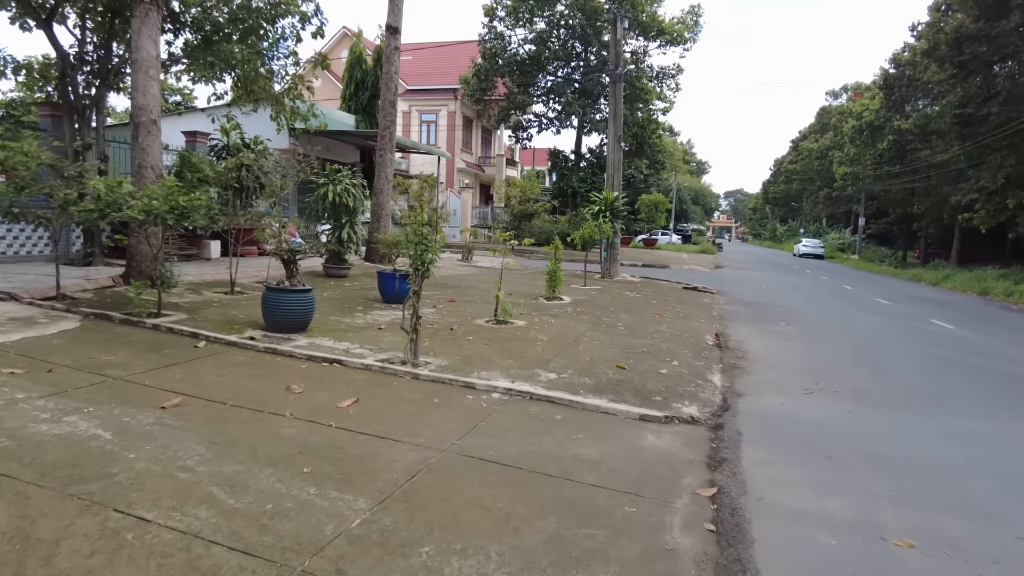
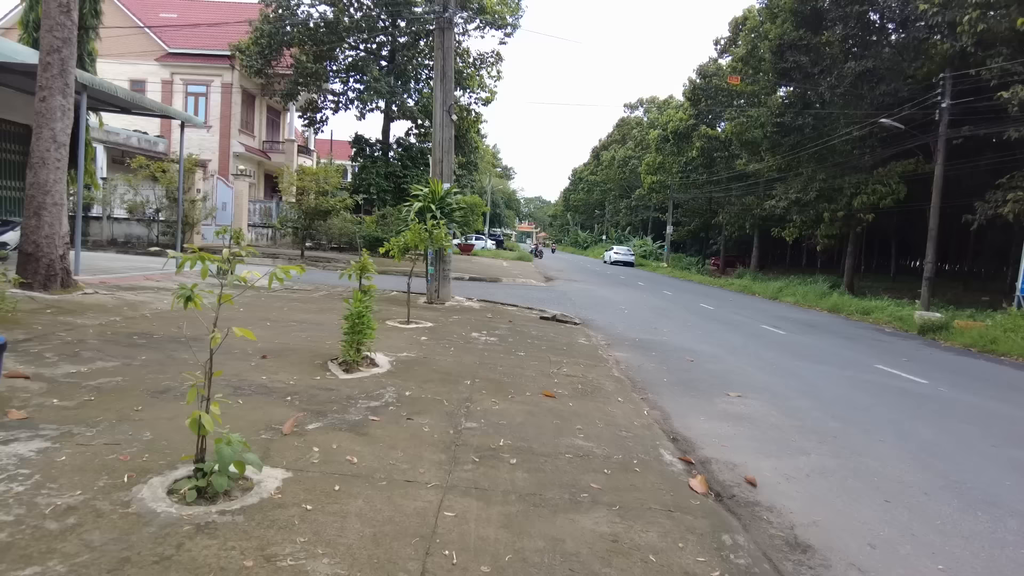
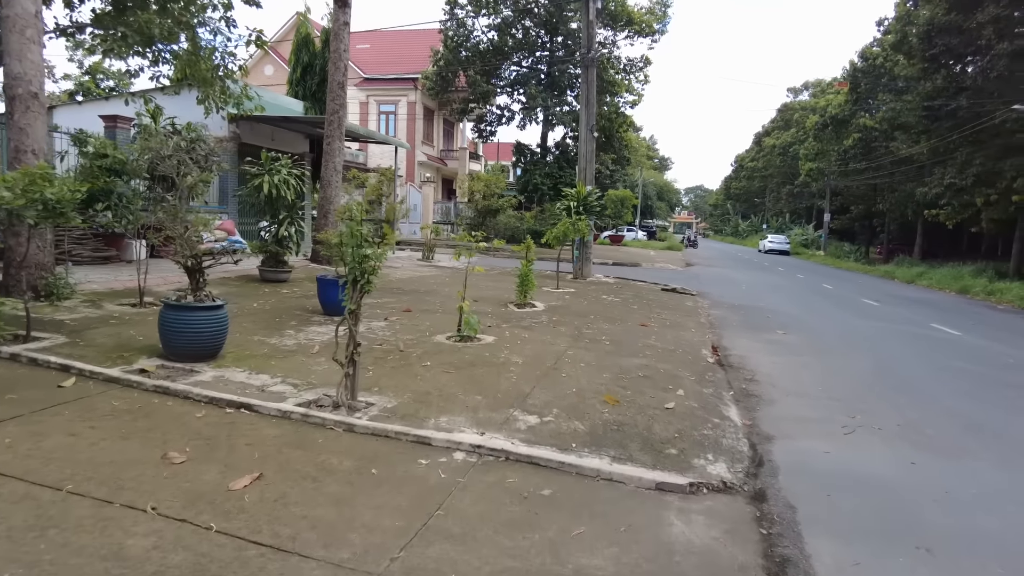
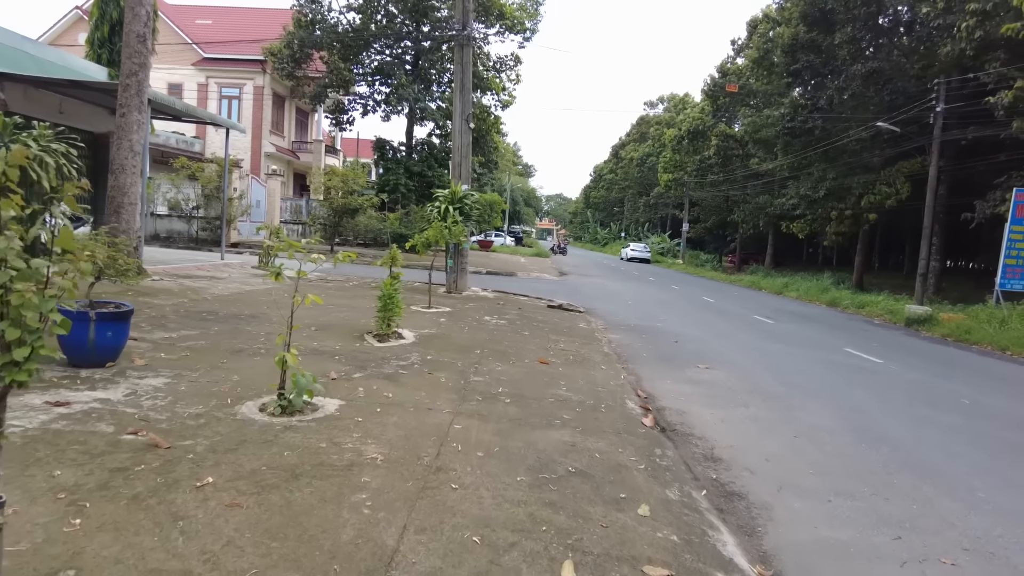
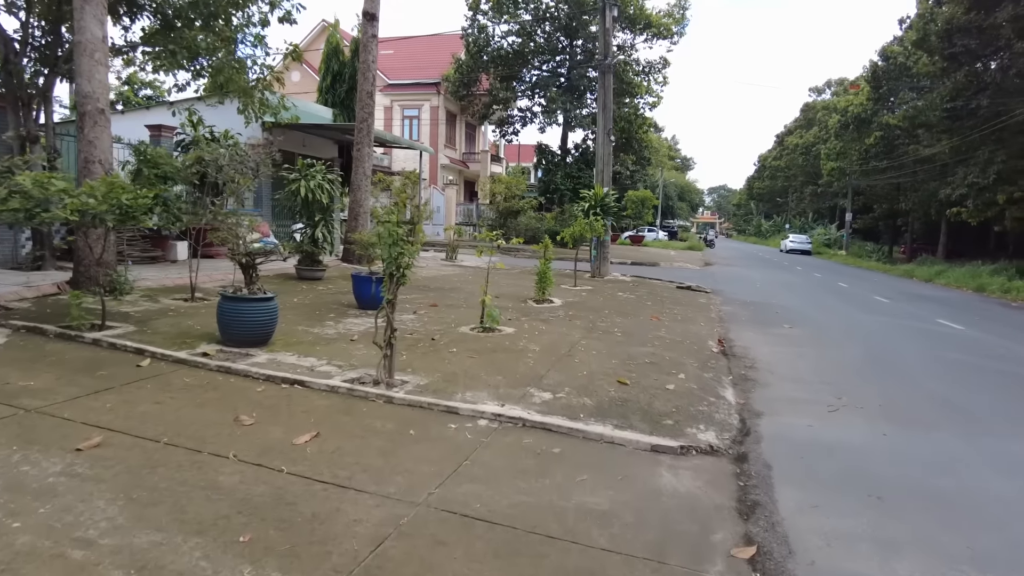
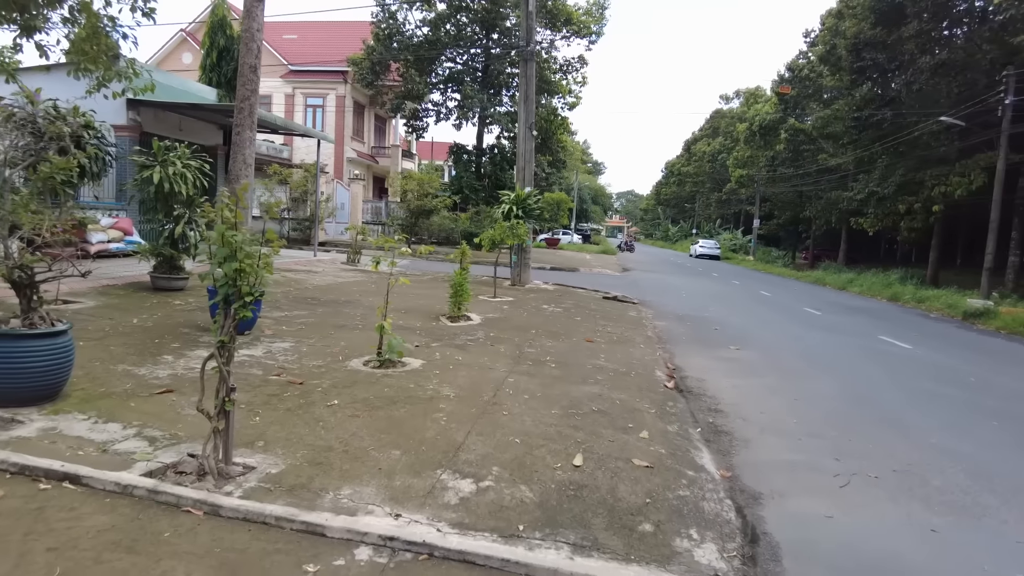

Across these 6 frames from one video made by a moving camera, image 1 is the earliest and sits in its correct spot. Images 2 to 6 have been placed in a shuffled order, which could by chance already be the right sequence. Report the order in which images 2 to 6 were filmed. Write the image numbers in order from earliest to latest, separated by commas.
5, 3, 6, 4, 2
